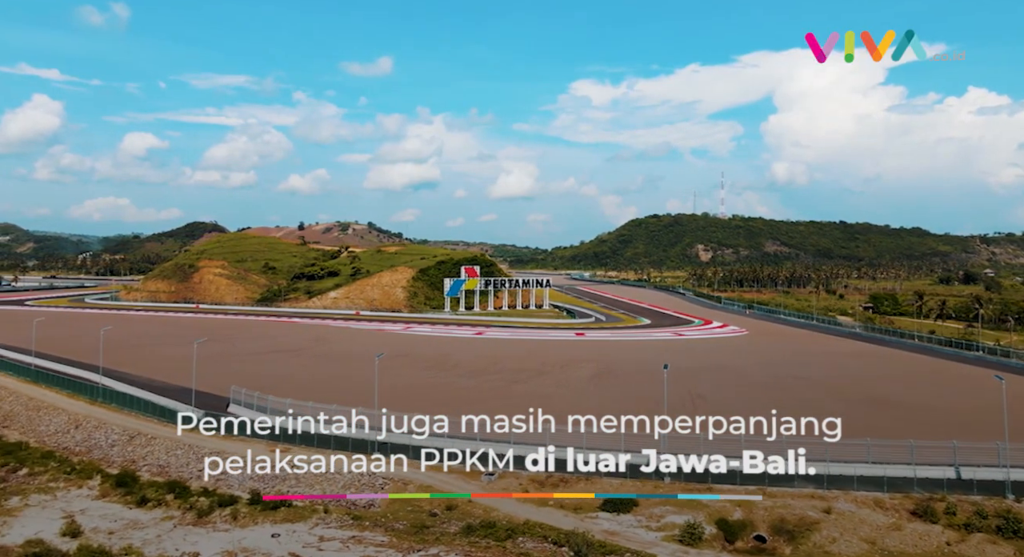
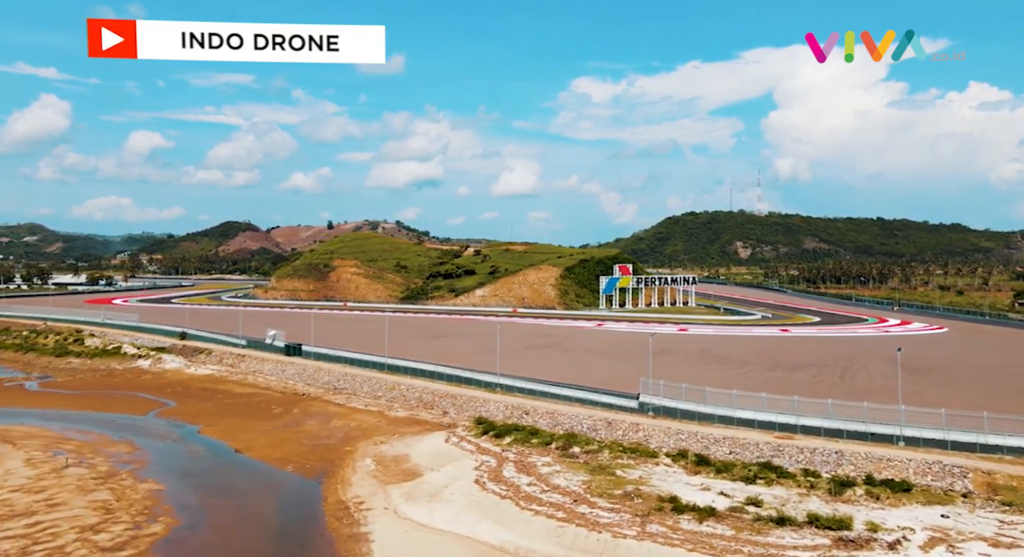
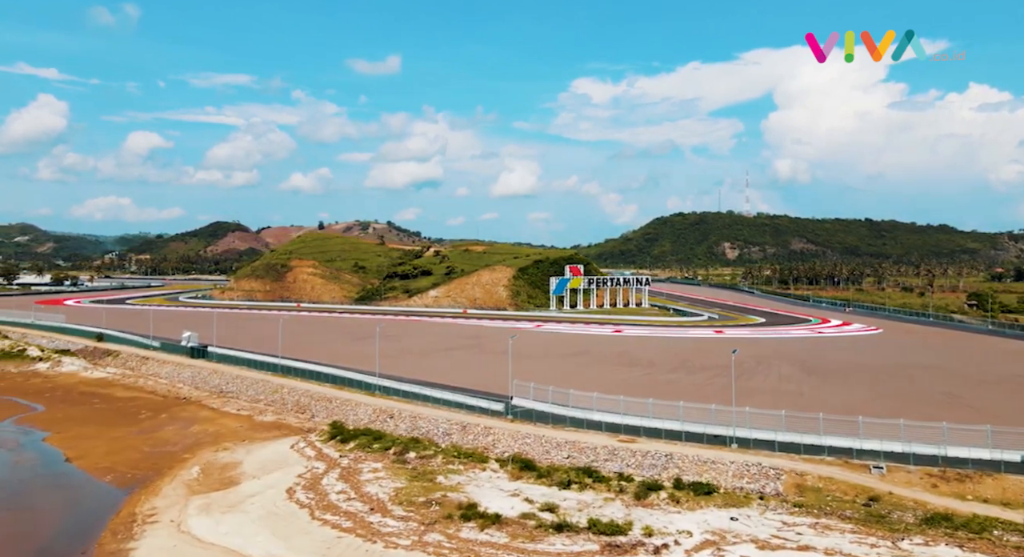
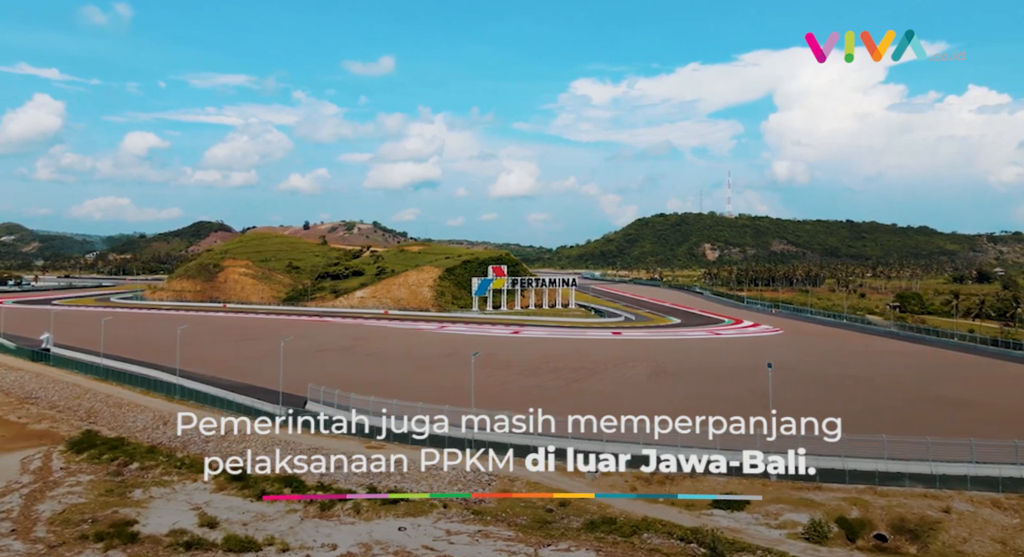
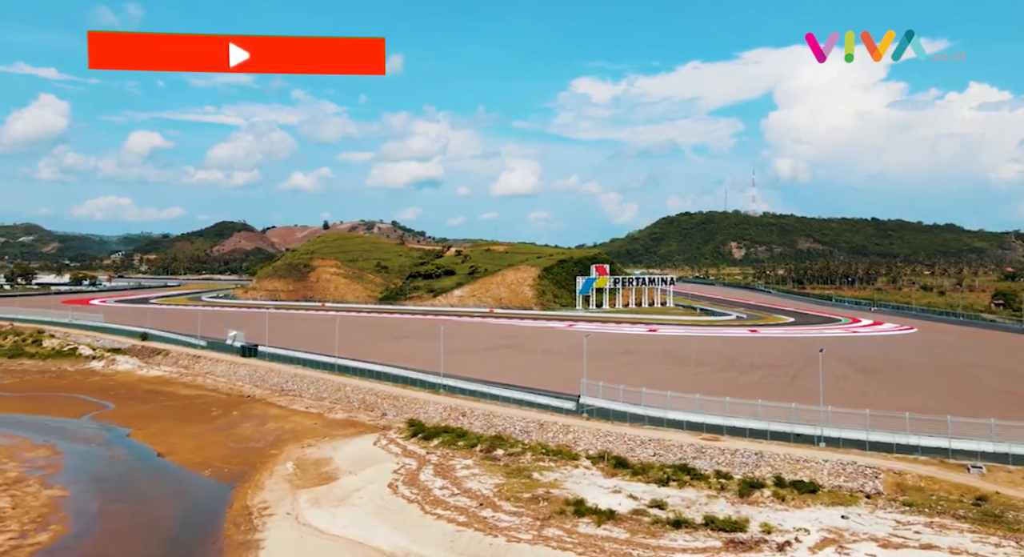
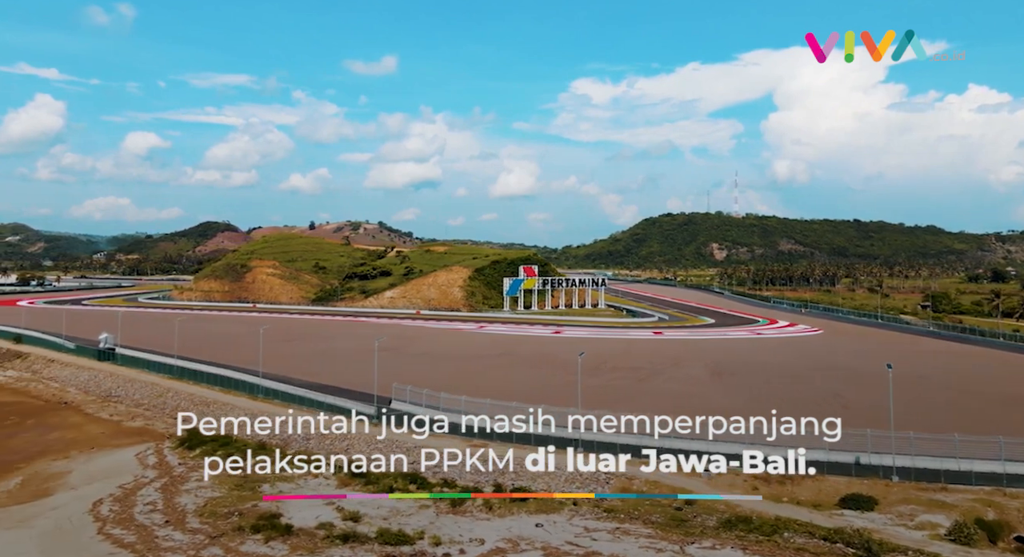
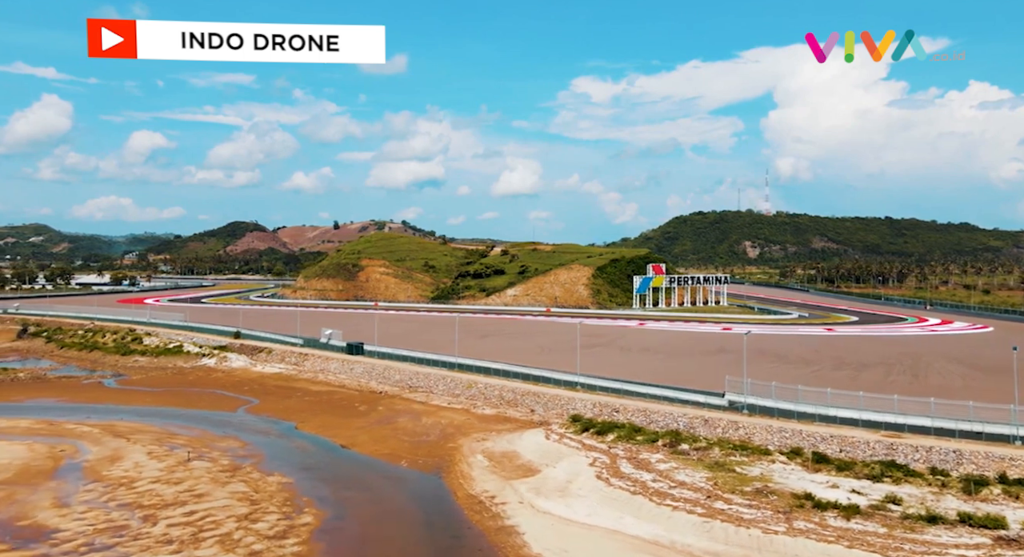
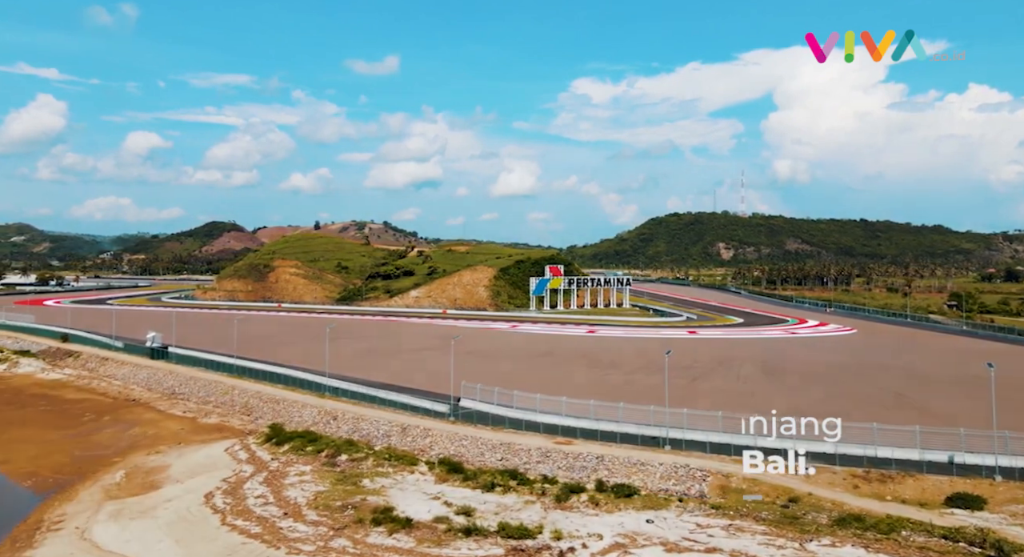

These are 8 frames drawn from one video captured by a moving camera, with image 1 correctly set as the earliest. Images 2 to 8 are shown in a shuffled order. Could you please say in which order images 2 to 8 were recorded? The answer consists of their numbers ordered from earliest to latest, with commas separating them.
4, 6, 8, 3, 5, 2, 7
